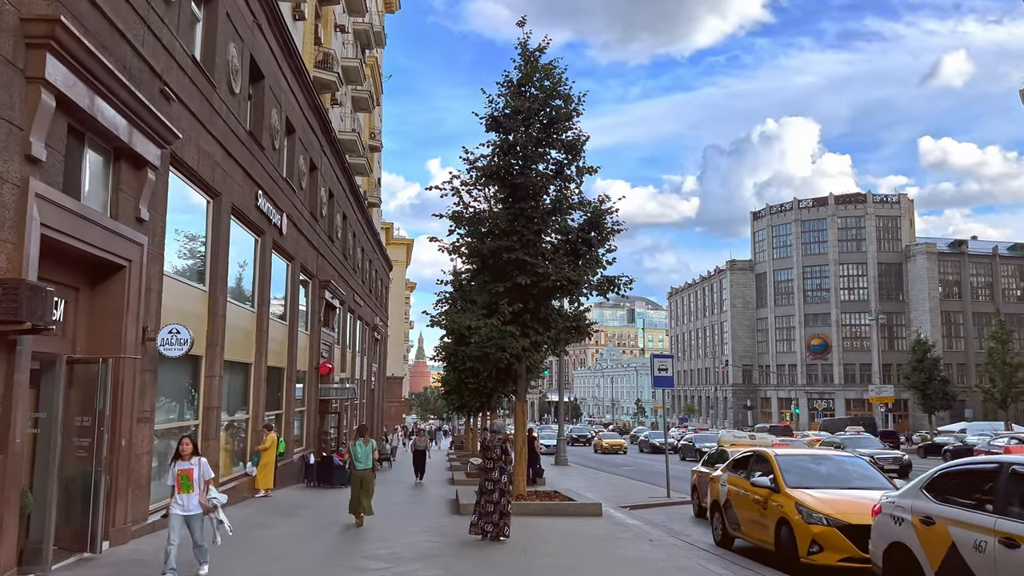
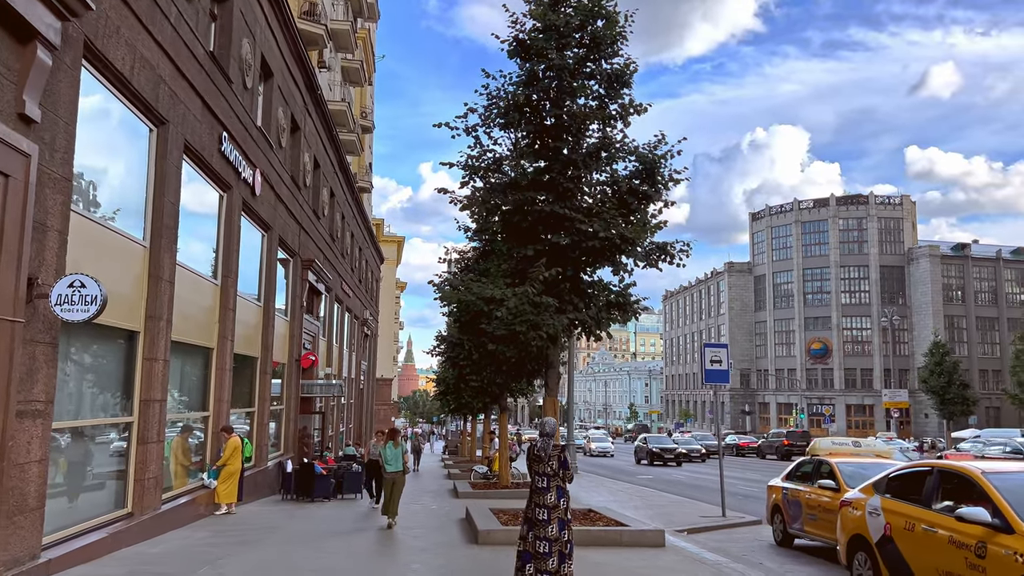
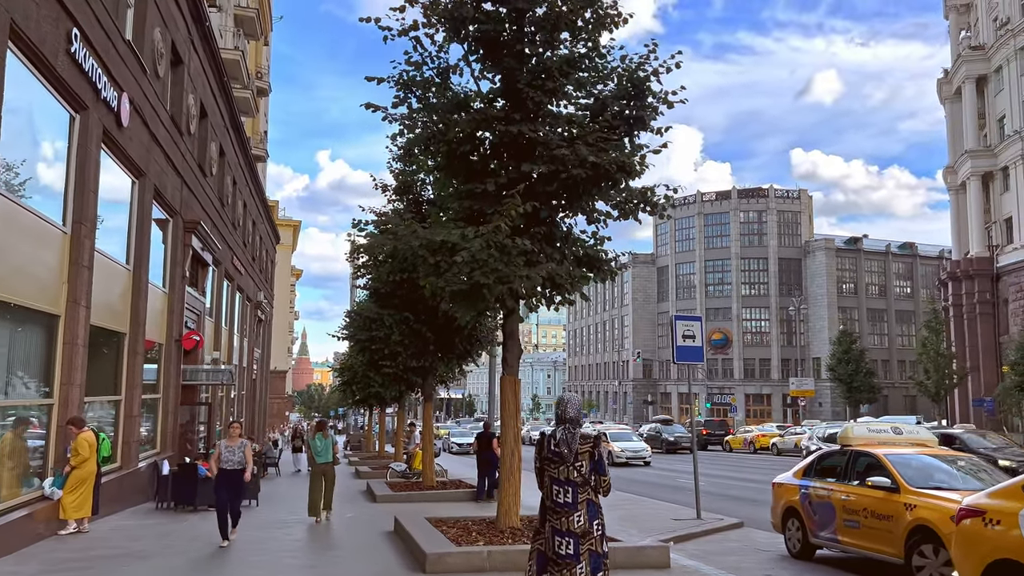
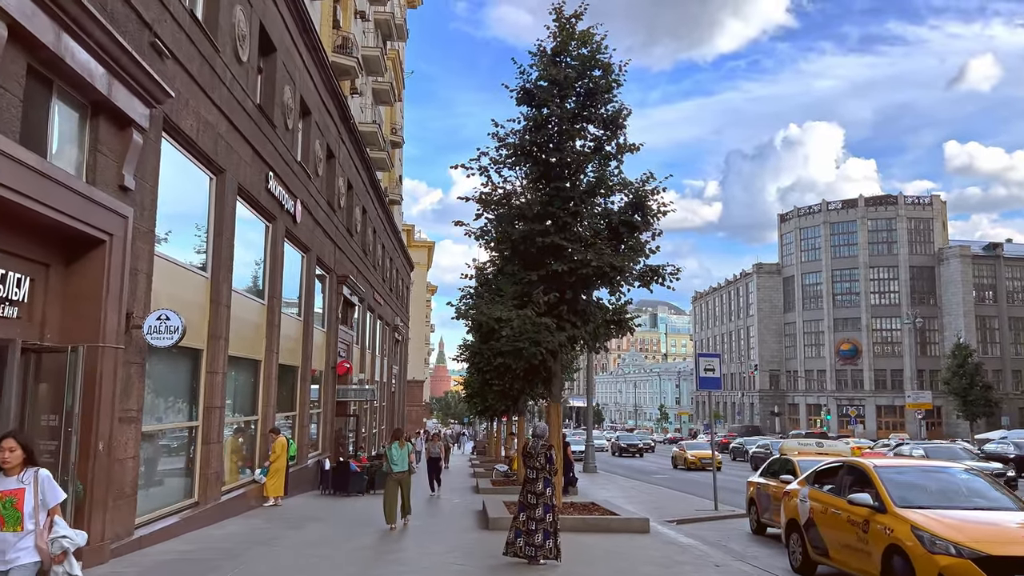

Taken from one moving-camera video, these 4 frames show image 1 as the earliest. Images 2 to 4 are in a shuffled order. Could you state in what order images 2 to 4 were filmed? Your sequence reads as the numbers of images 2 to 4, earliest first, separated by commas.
4, 2, 3
